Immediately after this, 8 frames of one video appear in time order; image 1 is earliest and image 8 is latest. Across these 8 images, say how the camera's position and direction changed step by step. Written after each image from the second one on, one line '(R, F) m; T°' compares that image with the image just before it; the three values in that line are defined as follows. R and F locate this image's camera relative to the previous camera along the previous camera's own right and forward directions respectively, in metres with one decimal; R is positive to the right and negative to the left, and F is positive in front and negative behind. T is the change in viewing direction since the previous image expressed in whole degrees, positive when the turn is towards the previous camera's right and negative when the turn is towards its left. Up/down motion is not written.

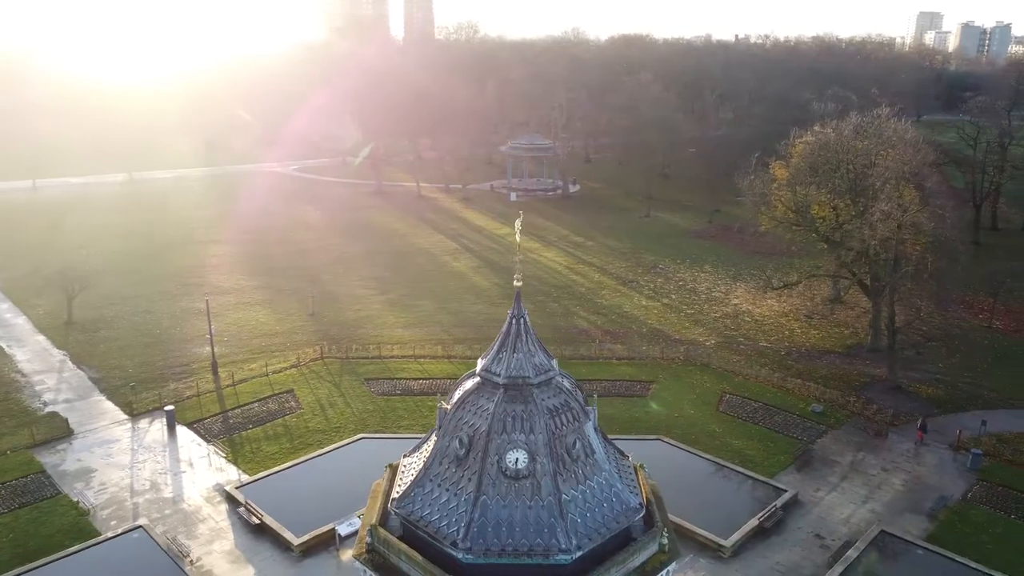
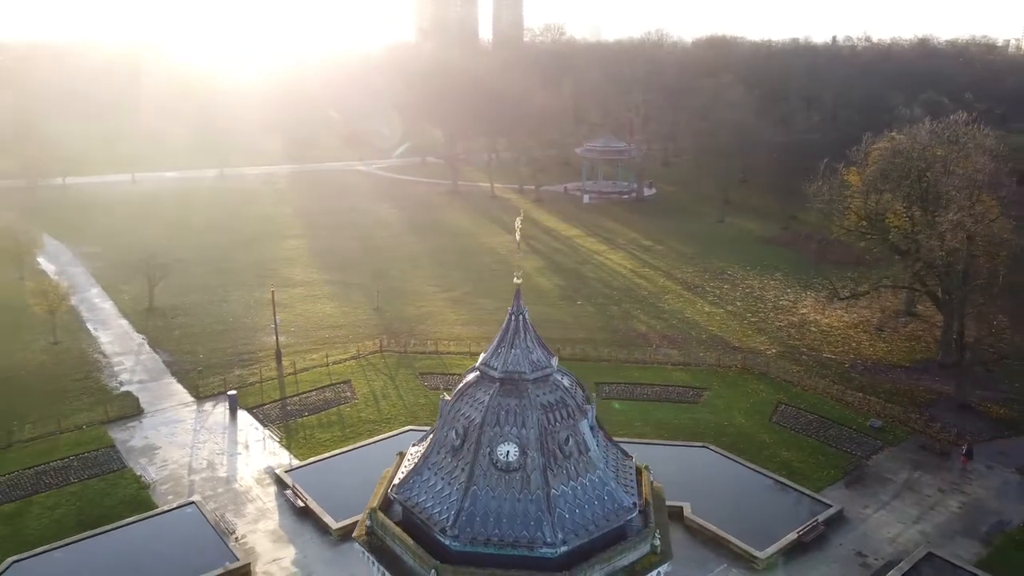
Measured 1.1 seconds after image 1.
(+1.1, -0.2) m; -6°
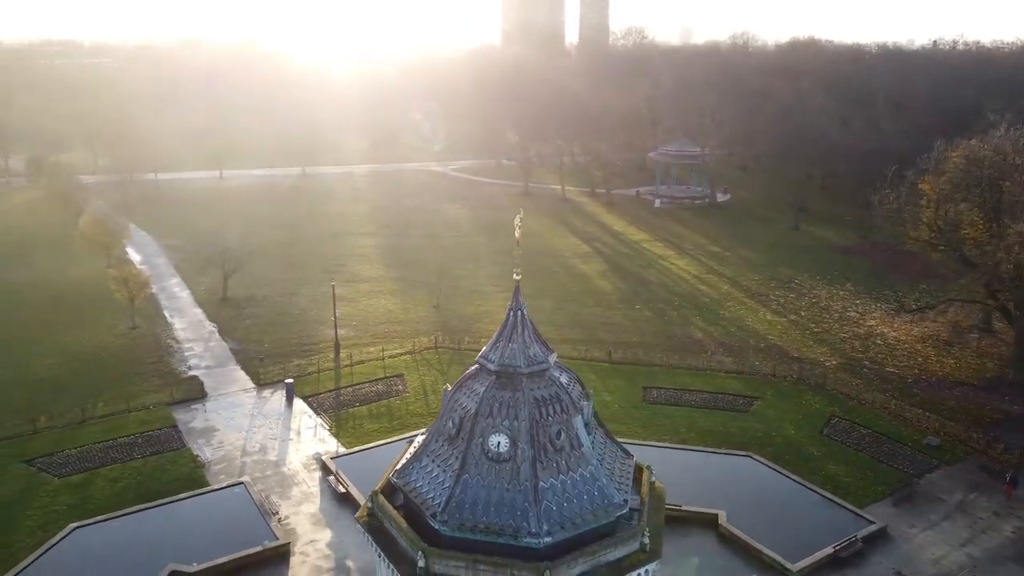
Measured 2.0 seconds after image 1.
(+1.1, -0.2) m; -6°
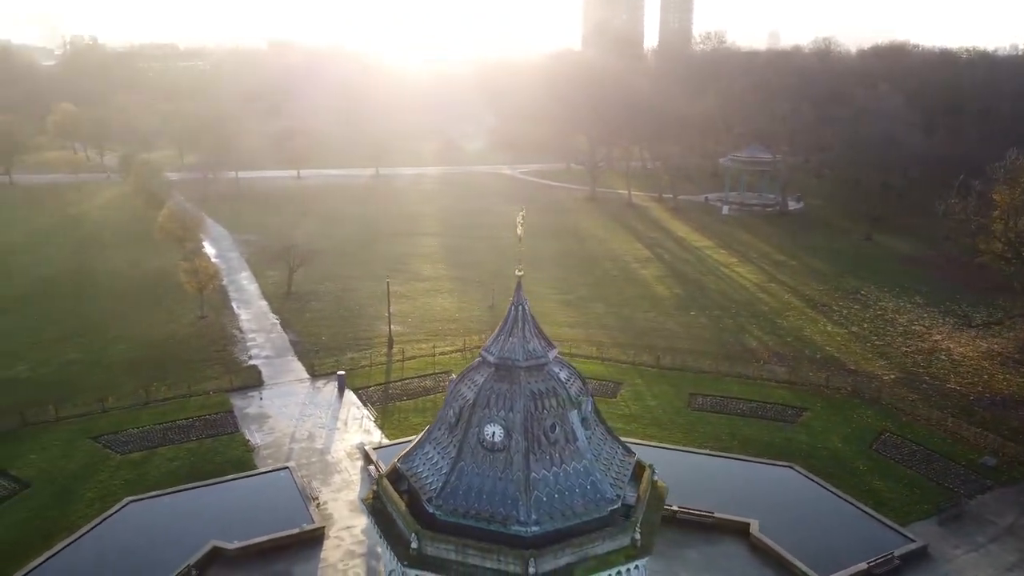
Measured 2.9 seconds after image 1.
(+1.1, -0.3) m; -5°
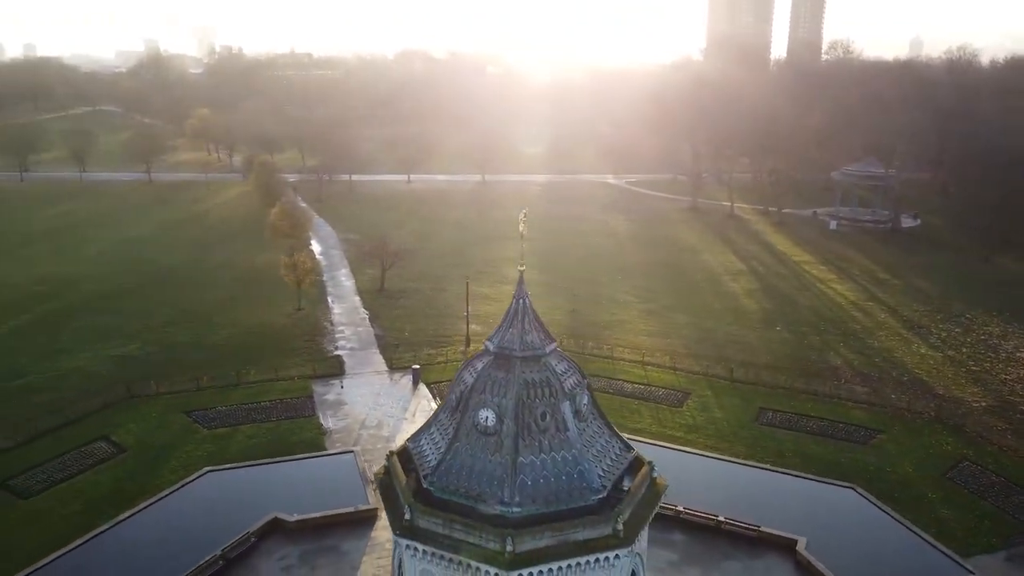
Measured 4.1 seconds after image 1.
(+1.7, -0.5) m; -8°
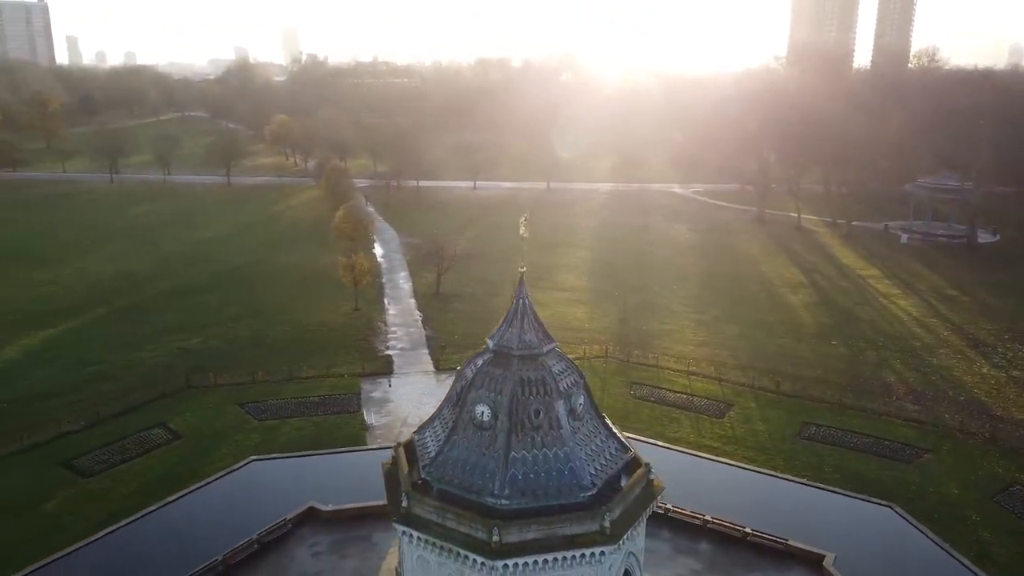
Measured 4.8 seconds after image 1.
(+1.1, -0.4) m; -5°
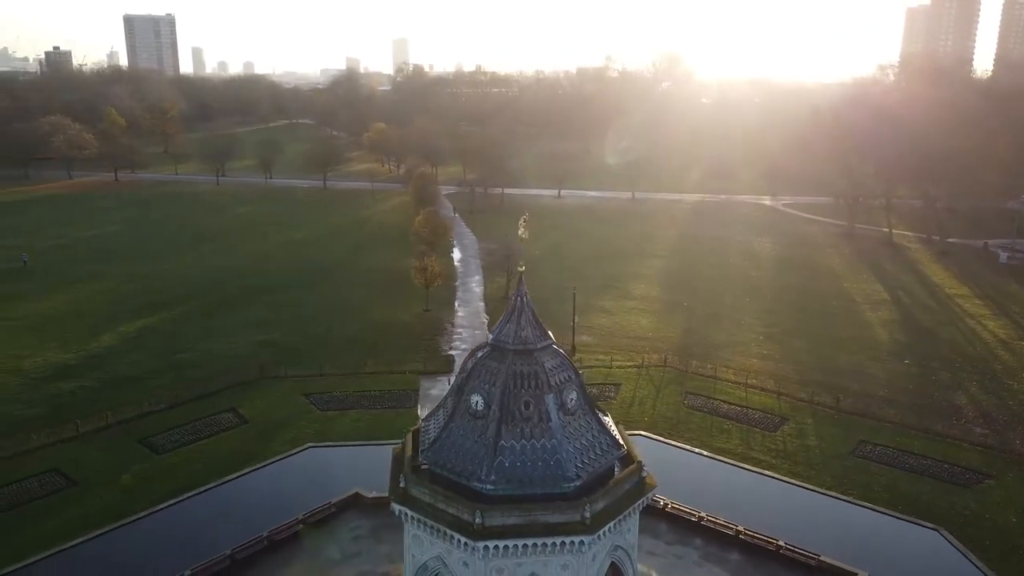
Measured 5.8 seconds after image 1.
(+1.6, -0.6) m; -7°
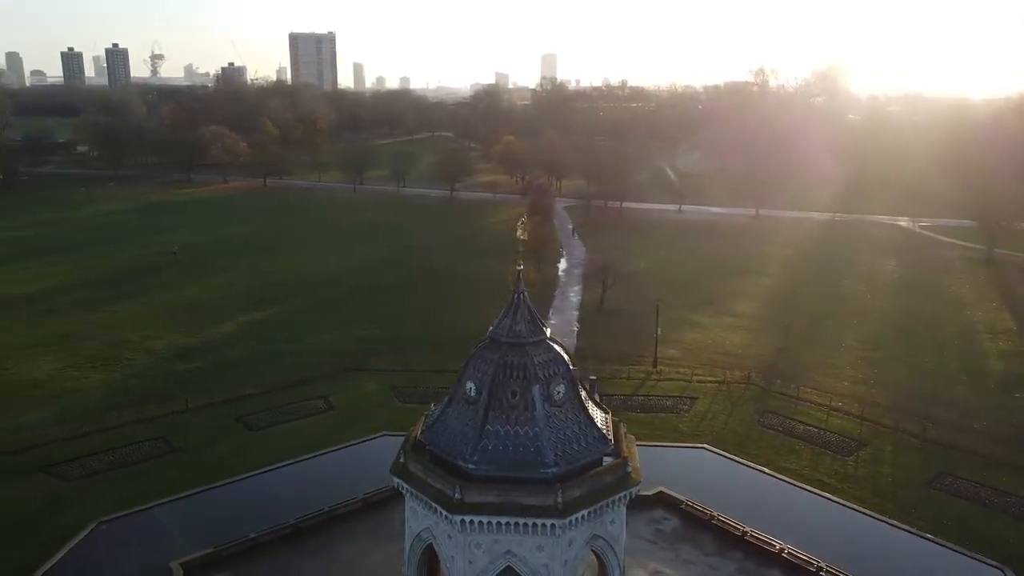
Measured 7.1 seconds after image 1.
(+2.5, -0.8) m; -10°
